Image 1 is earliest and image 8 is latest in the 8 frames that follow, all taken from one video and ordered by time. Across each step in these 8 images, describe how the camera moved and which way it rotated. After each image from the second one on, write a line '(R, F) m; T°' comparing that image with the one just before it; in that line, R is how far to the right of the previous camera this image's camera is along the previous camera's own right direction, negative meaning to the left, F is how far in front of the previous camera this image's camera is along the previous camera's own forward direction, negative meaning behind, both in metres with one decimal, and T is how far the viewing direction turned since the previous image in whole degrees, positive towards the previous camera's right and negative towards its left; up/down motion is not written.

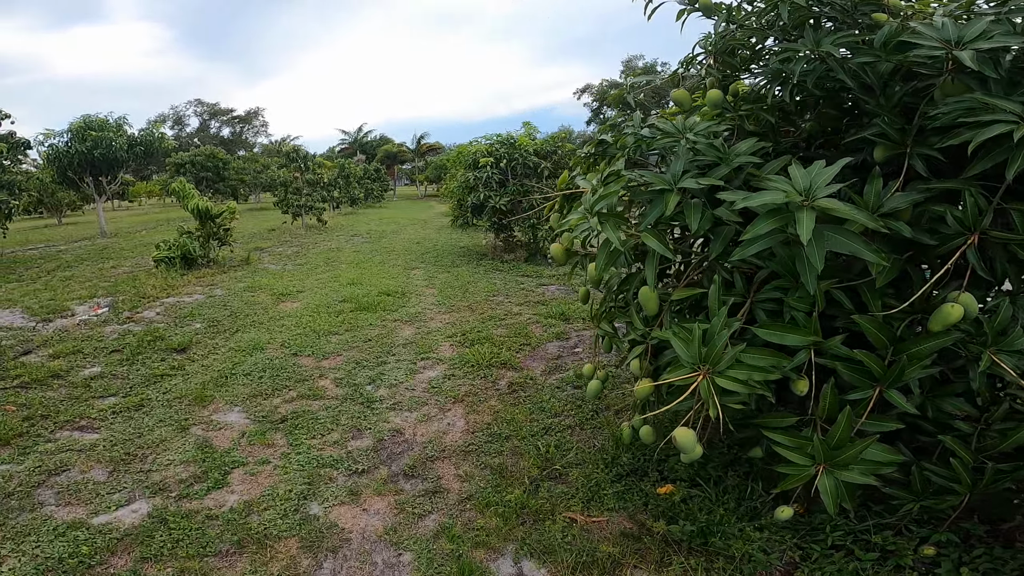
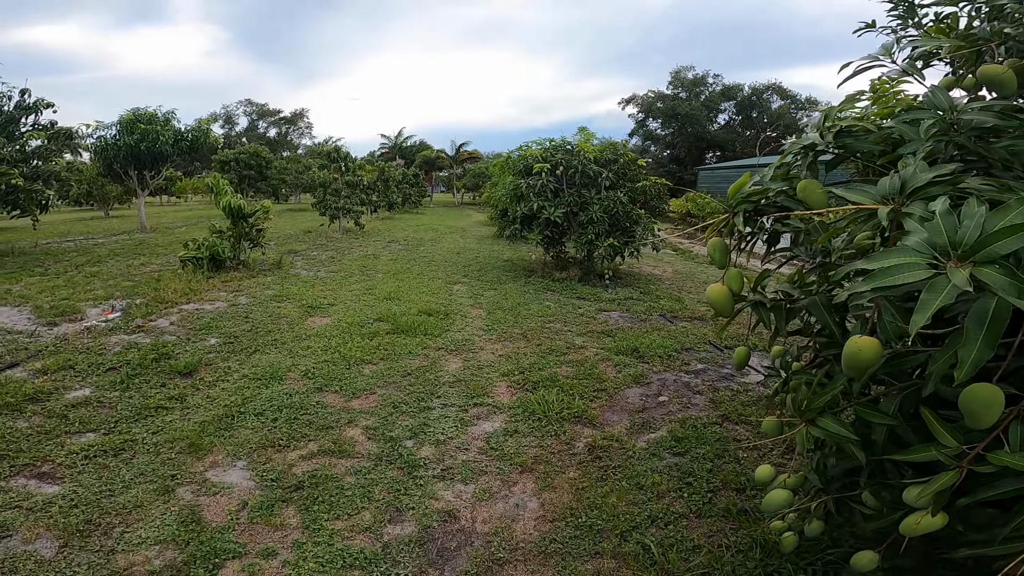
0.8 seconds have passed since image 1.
(-0.4, +0.9) m; -3°
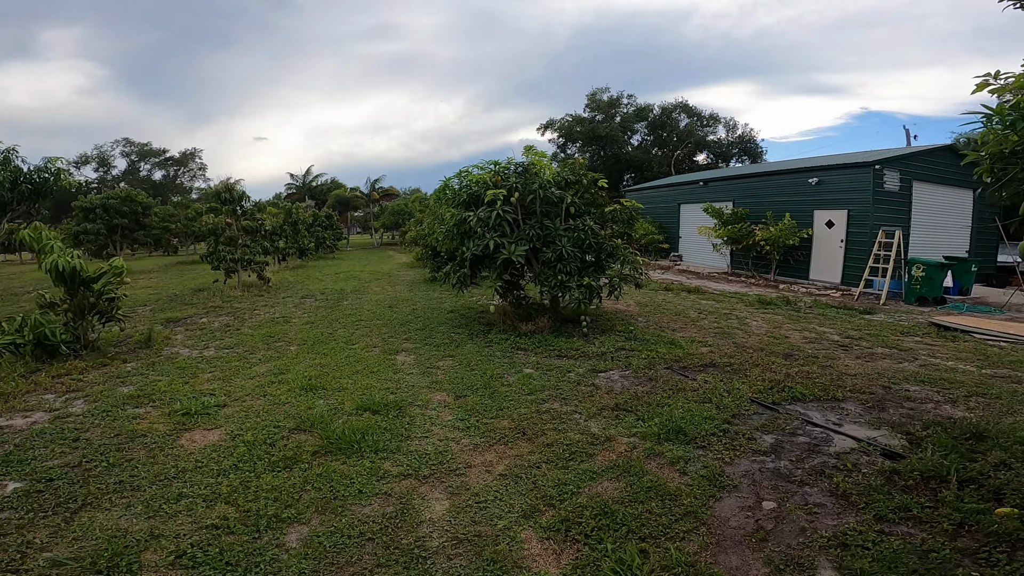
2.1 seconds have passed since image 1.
(-0.4, +1.5) m; +9°
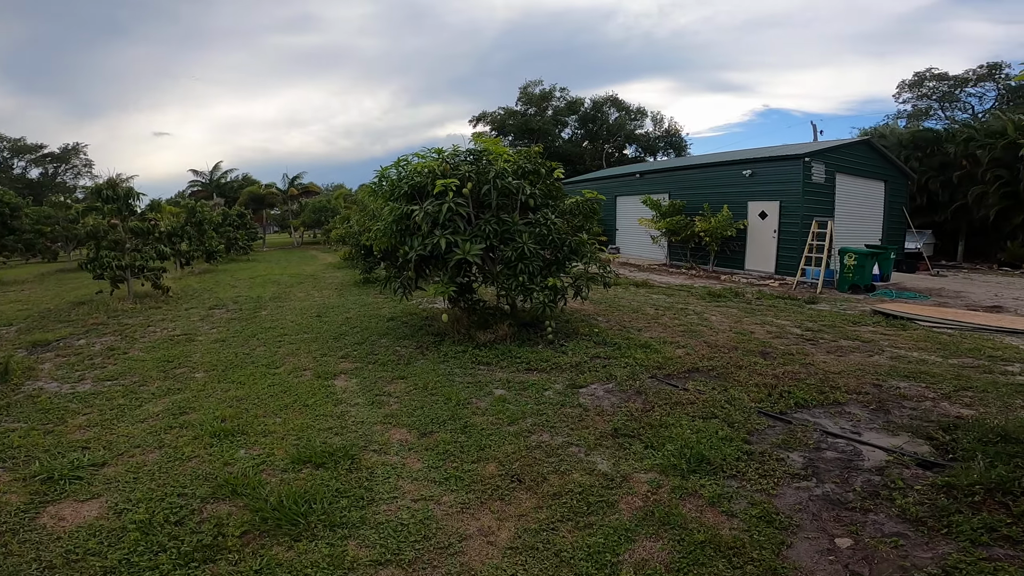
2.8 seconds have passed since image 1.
(-0.3, +0.7) m; +8°
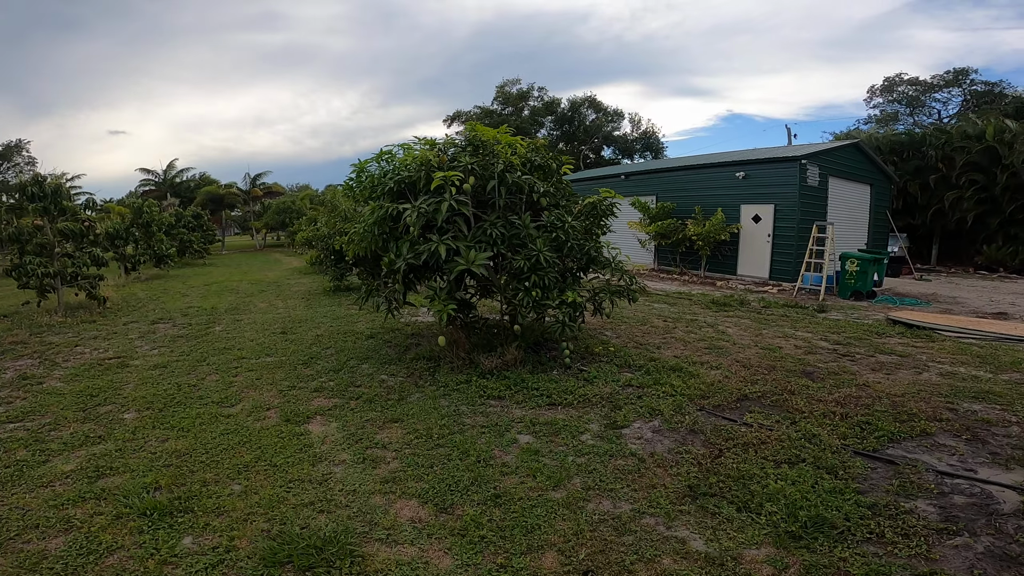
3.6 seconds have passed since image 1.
(-0.4, +0.8) m; +4°
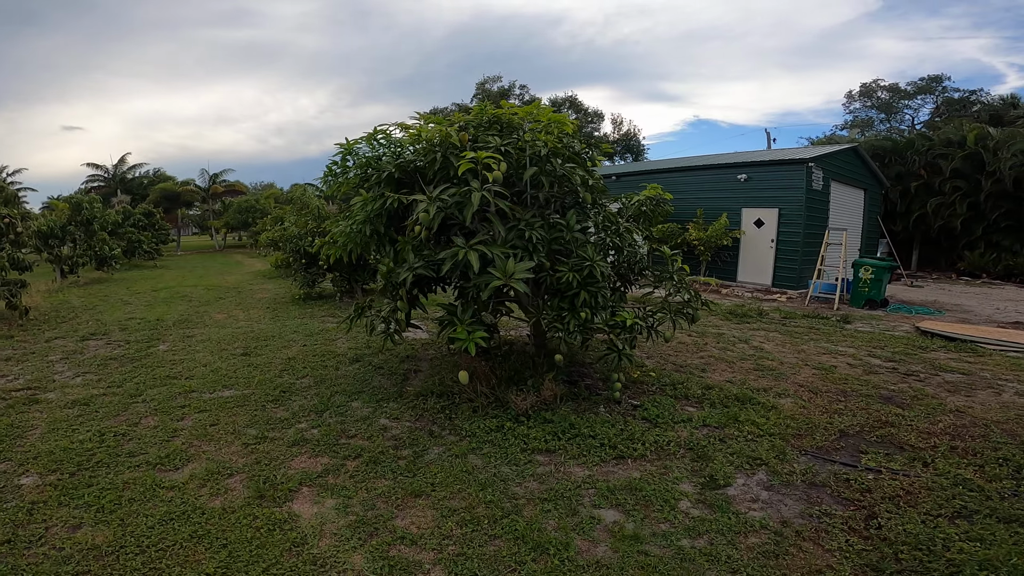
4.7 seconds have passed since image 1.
(-0.5, +0.9) m; +4°
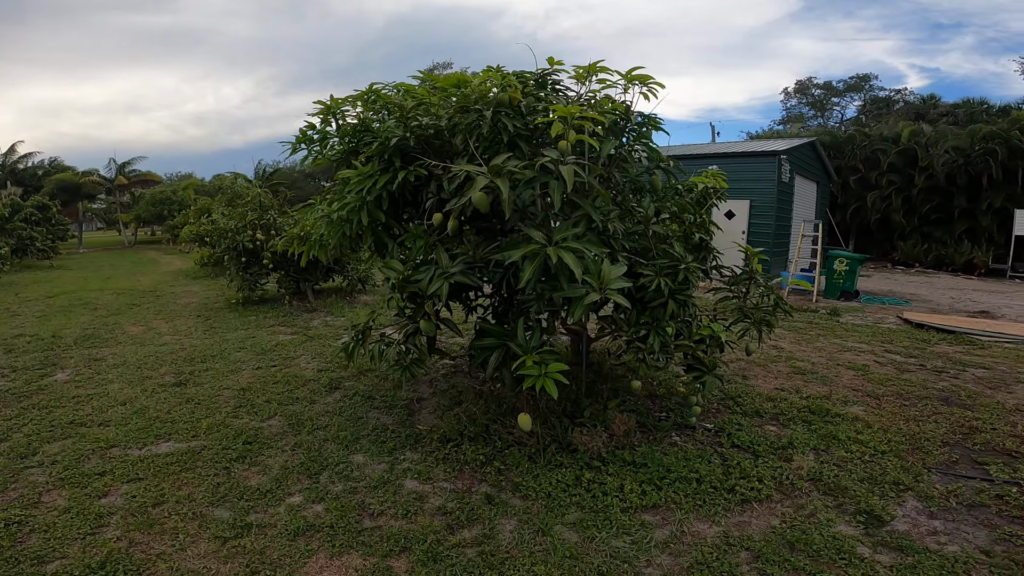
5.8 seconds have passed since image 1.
(-0.6, +0.8) m; +7°
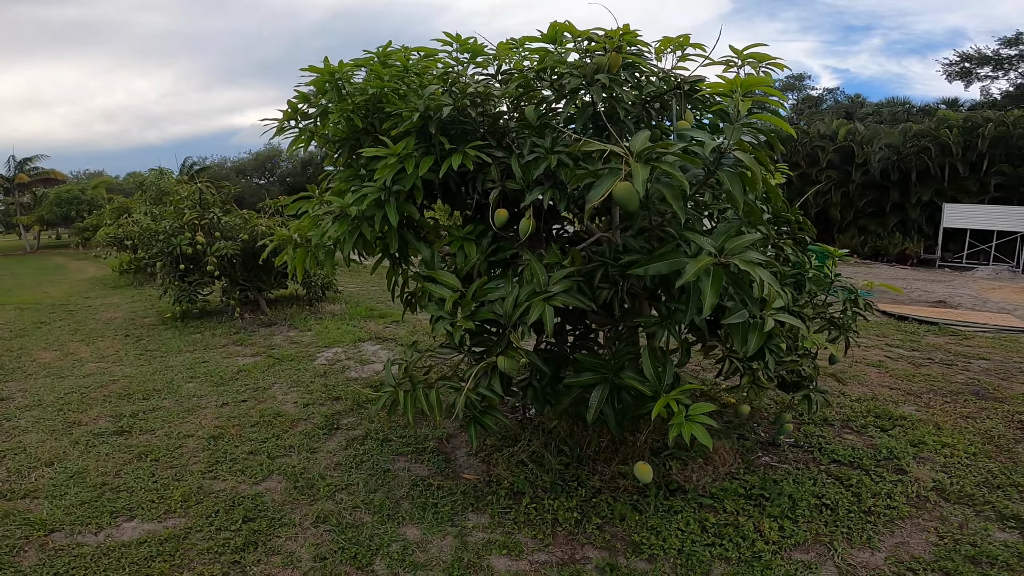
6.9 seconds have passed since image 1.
(-0.6, +0.5) m; +7°
